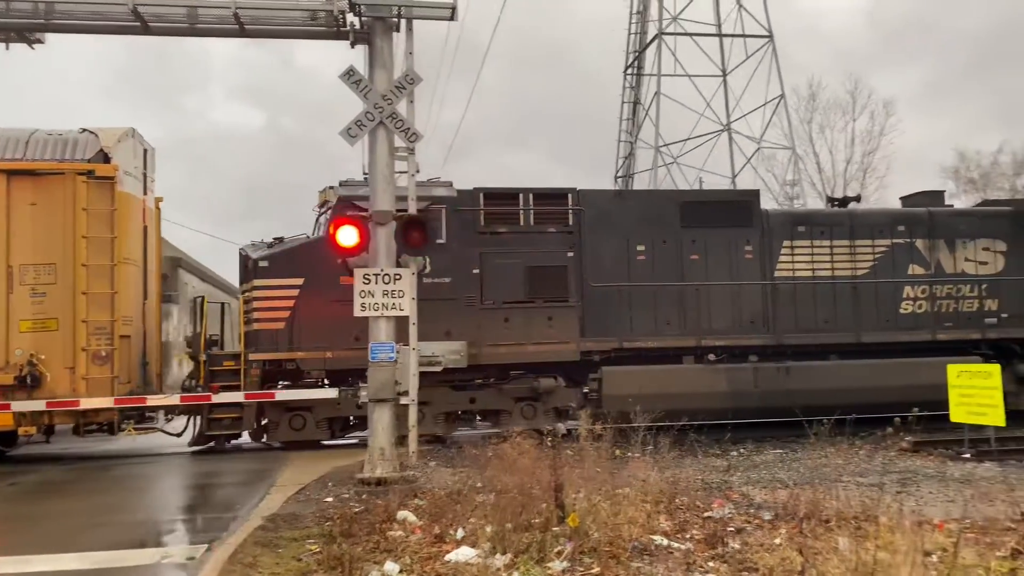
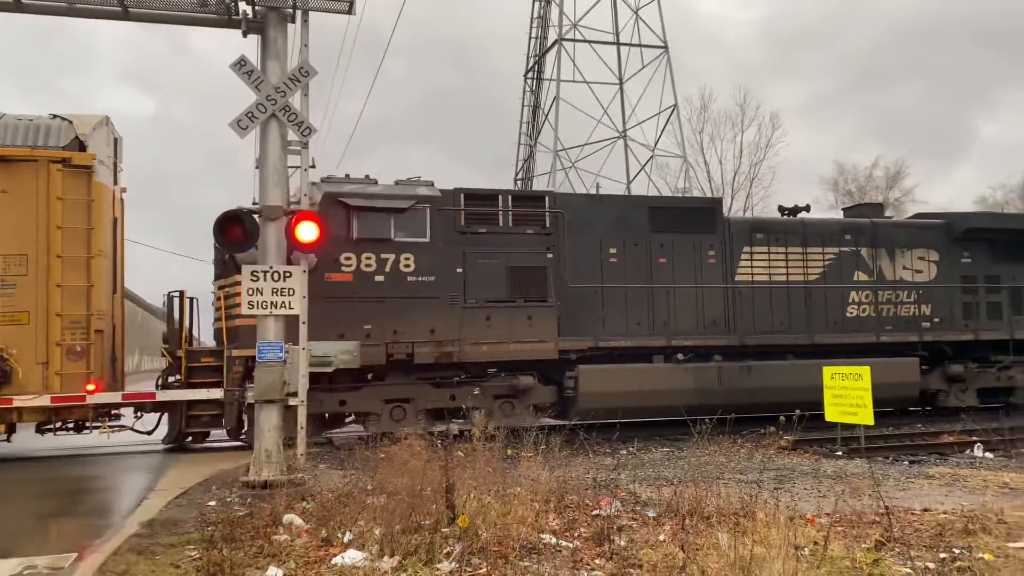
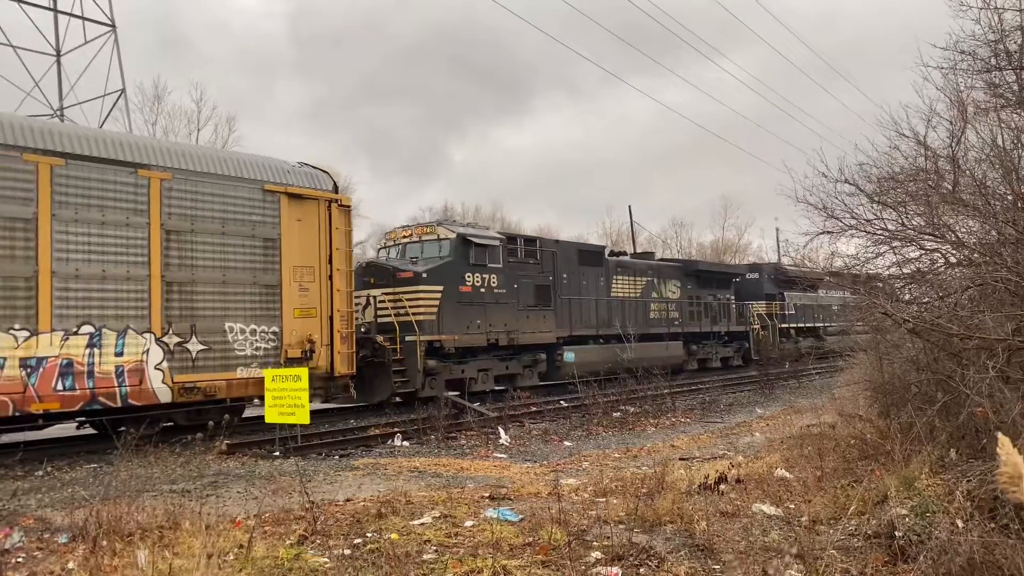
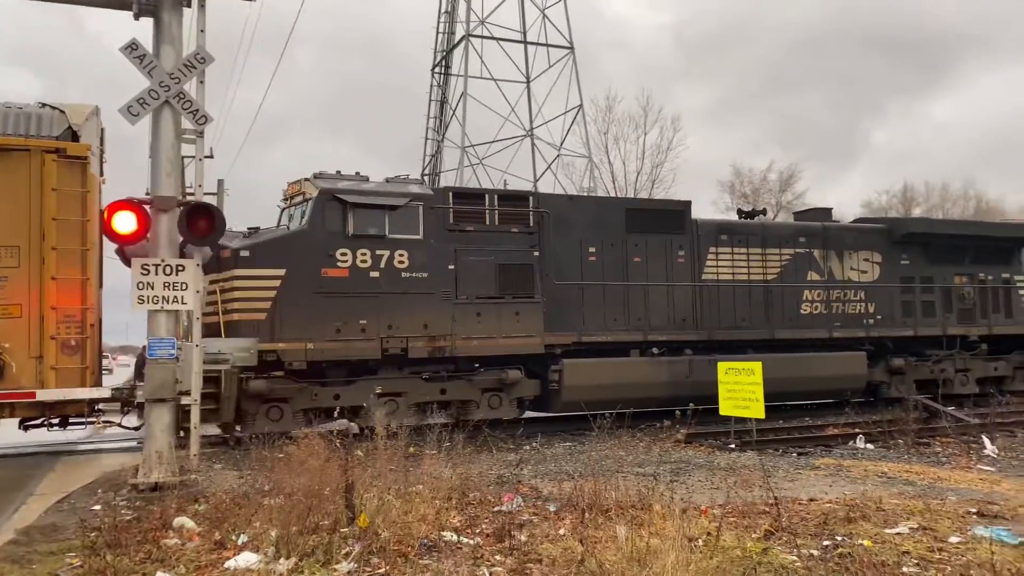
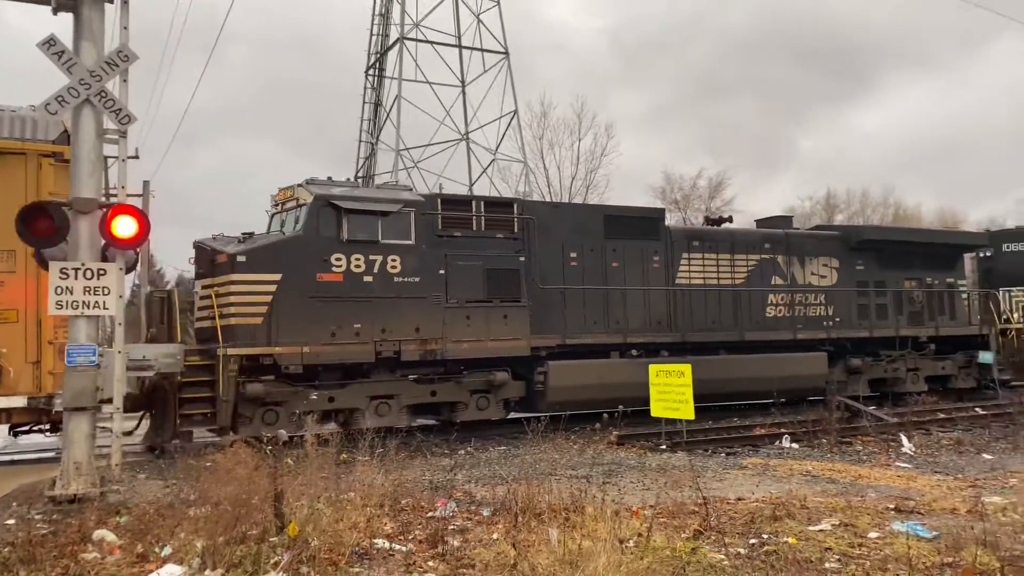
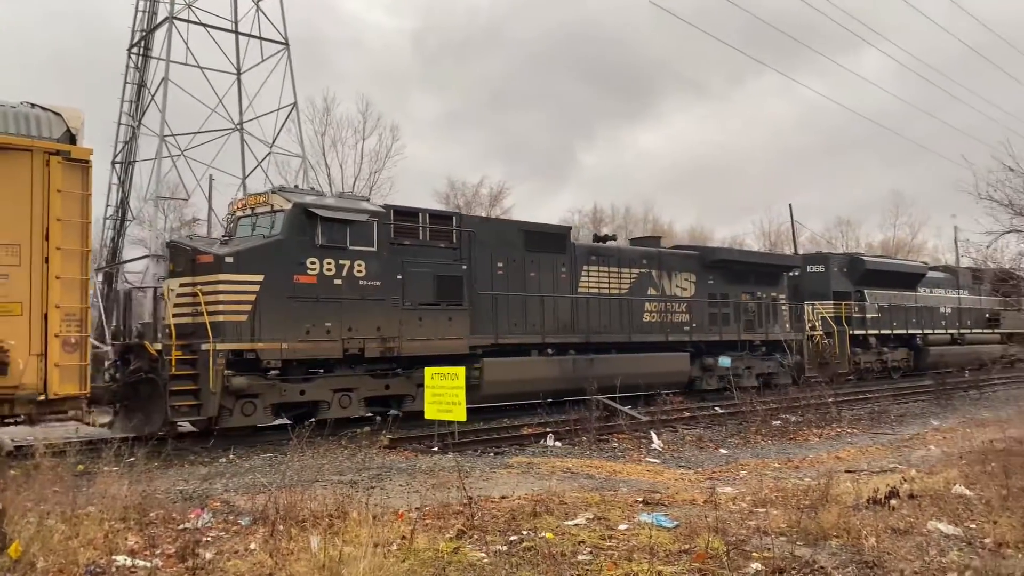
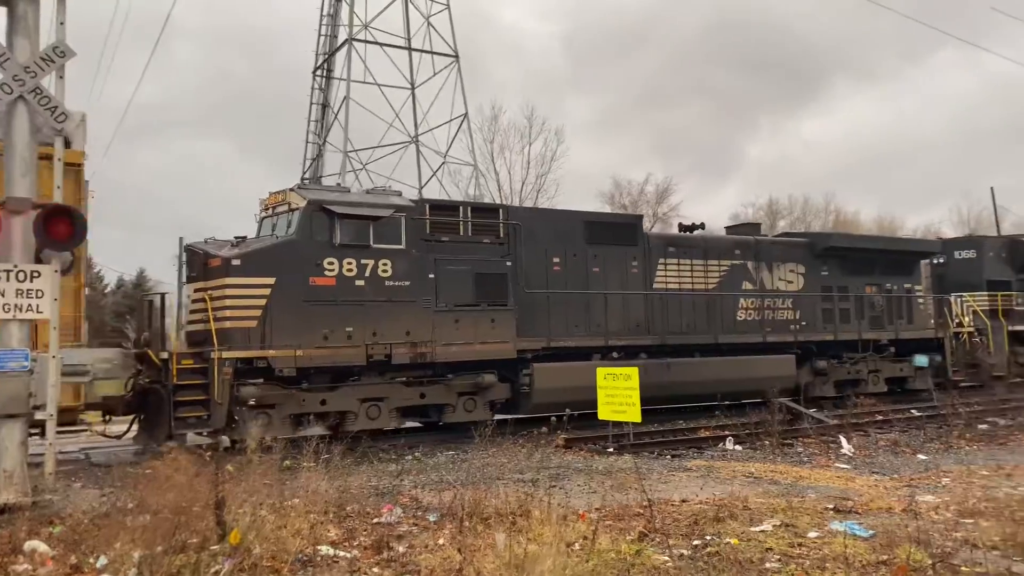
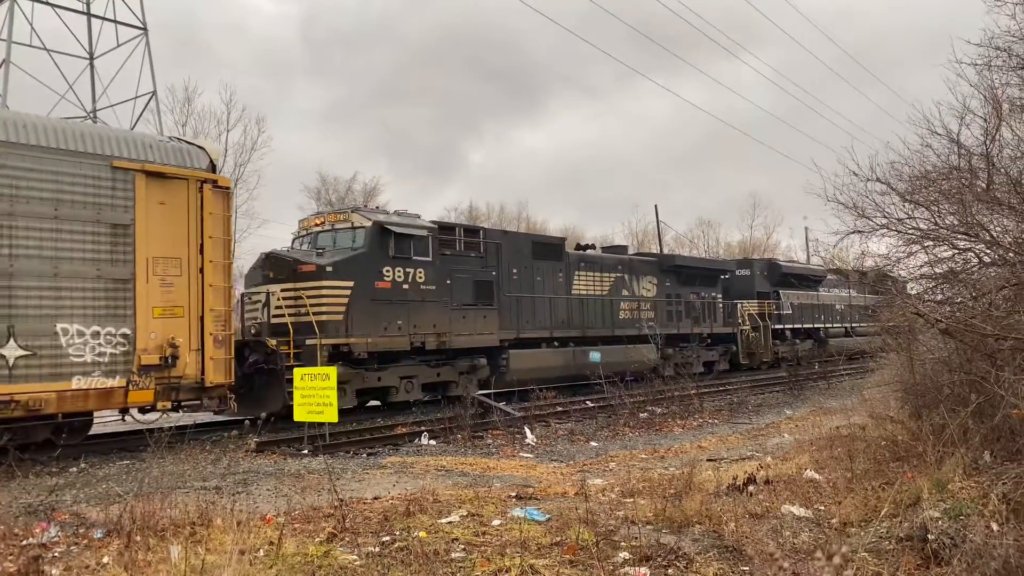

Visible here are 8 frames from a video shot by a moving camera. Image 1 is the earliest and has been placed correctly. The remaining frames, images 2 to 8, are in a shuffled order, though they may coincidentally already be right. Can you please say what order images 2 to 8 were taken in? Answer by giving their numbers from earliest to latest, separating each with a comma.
2, 4, 5, 7, 6, 8, 3
